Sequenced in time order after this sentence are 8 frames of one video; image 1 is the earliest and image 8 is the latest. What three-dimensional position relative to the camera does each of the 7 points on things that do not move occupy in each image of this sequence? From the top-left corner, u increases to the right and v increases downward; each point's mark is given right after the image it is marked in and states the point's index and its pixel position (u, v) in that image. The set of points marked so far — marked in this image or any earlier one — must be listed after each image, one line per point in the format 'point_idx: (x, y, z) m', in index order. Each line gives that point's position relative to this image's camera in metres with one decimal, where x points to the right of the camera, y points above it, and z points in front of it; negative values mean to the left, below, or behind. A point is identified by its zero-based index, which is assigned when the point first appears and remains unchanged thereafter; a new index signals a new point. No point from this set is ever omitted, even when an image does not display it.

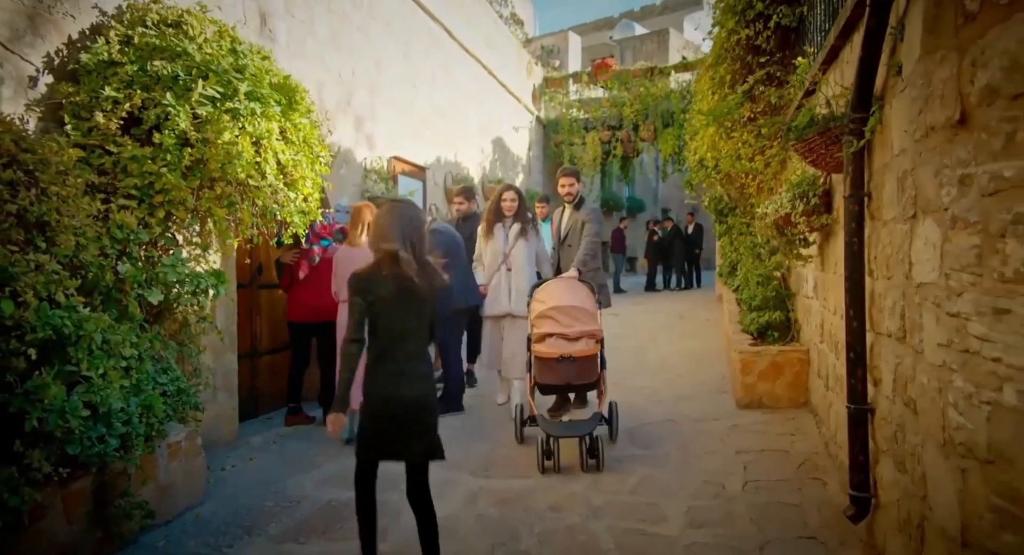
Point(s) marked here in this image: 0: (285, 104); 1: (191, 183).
0: (-1.3, +1.0, +3.7) m
1: (-1.7, +0.5, +3.2) m
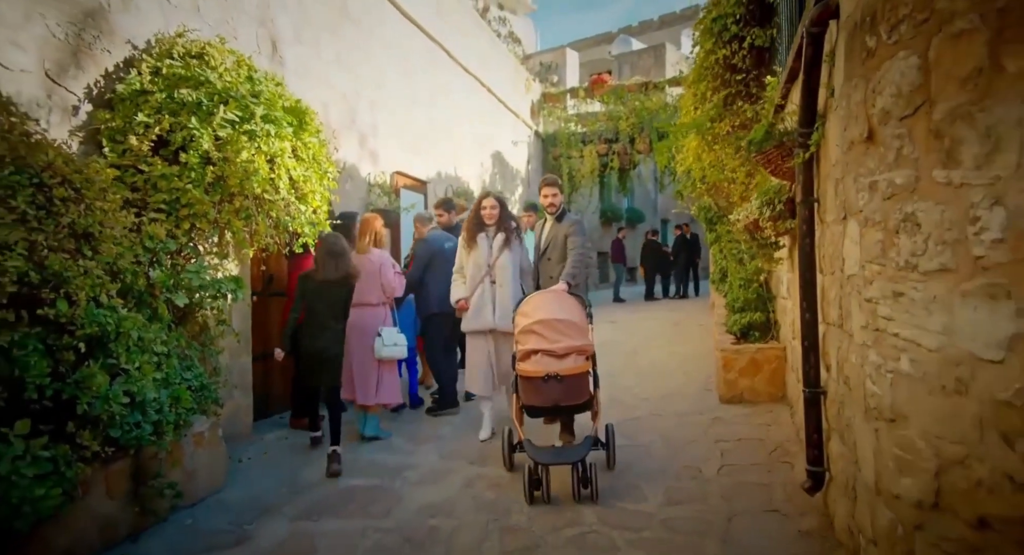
0: (-1.4, +1.0, +4.1) m
1: (-1.7, +0.5, +3.6) m
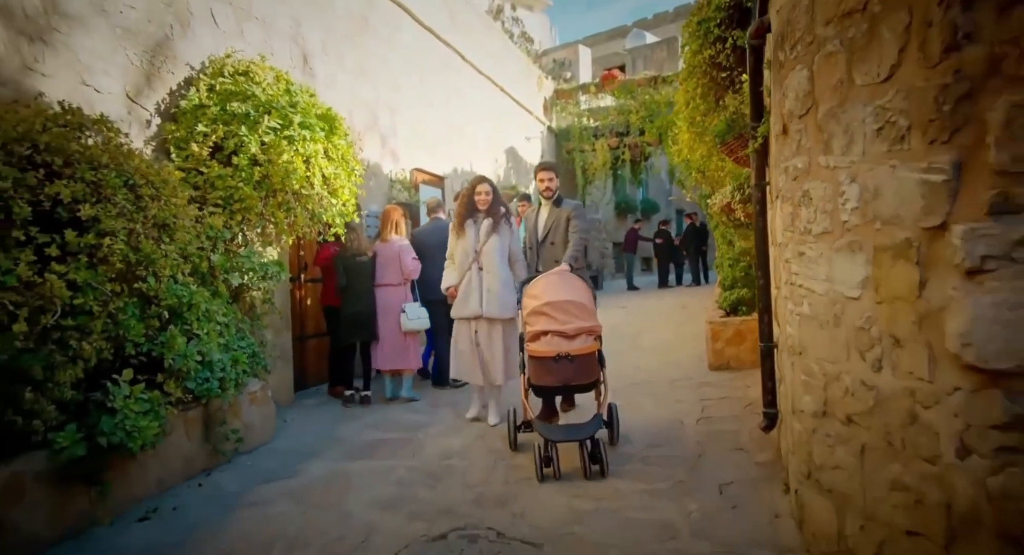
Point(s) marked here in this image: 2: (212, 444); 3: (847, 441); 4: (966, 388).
0: (-1.4, +1.1, +4.7) m
1: (-1.7, +0.6, +4.2) m
2: (-1.8, -1.0, +3.7) m
3: (+1.2, -0.6, +2.2) m
4: (+1.3, -0.3, +1.7) m
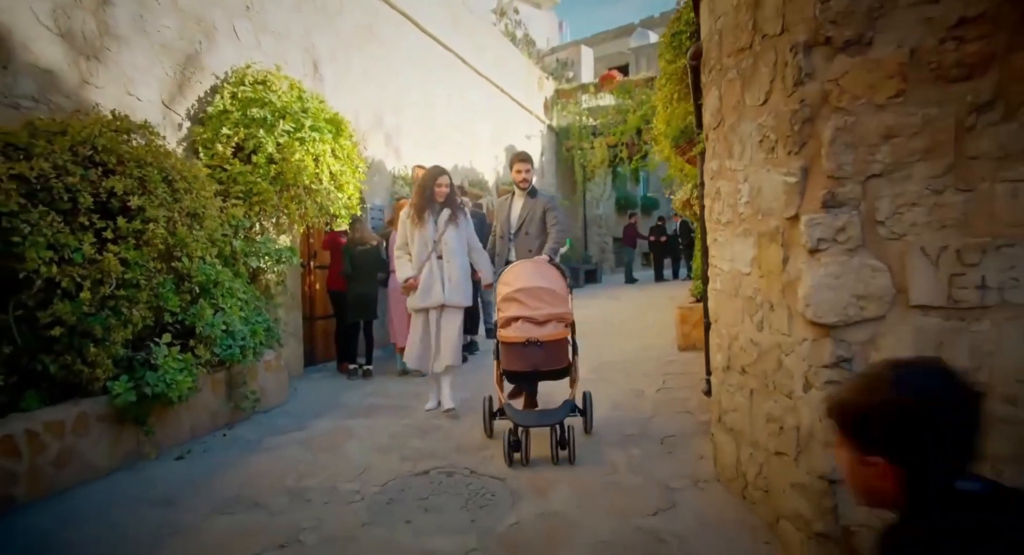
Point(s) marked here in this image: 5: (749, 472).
0: (-1.5, +1.2, +5.3) m
1: (-1.8, +0.7, +4.9) m
2: (-1.9, -0.9, +4.4) m
3: (+1.1, -0.5, +2.8) m
4: (+1.1, -0.2, +2.3) m
5: (+1.1, -0.9, +2.8) m
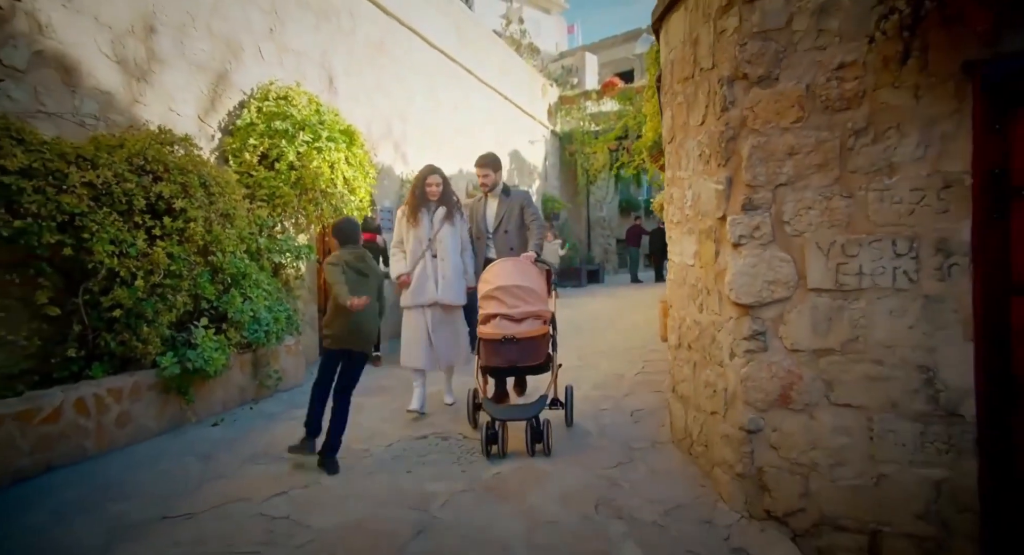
0: (-1.6, +1.3, +5.9) m
1: (-1.9, +0.7, +5.5) m
2: (-2.0, -0.8, +5.0) m
3: (+1.0, -0.4, +3.4) m
4: (+1.0, -0.2, +2.8) m
5: (+1.0, -0.8, +3.3) m
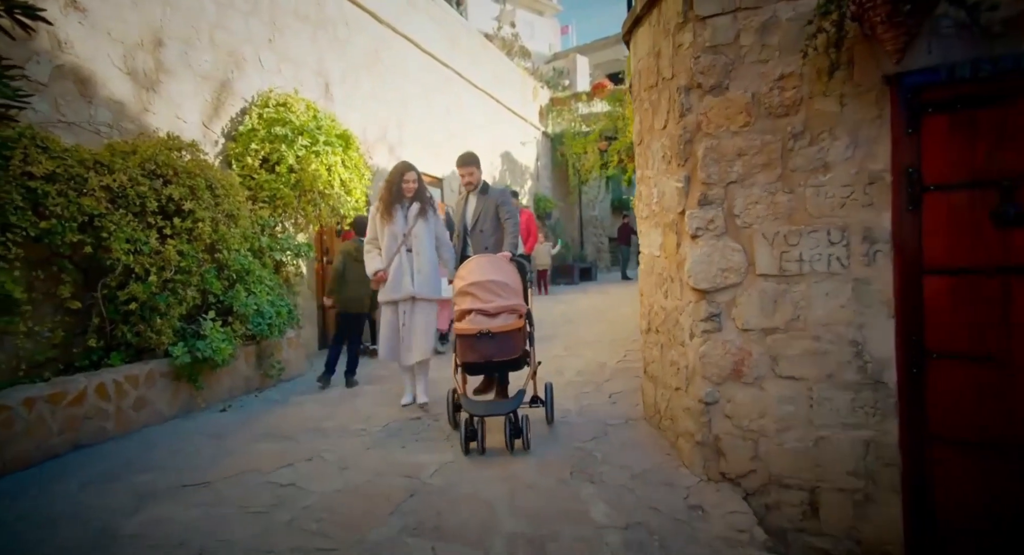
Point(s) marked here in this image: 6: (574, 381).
0: (-1.7, +1.3, +6.2) m
1: (-2.0, +0.8, +5.8) m
2: (-2.1, -0.8, +5.3) m
3: (+0.9, -0.4, +3.7) m
4: (+0.9, -0.1, +3.2) m
5: (+0.9, -0.8, +3.7) m
6: (+0.5, -0.9, +5.2) m
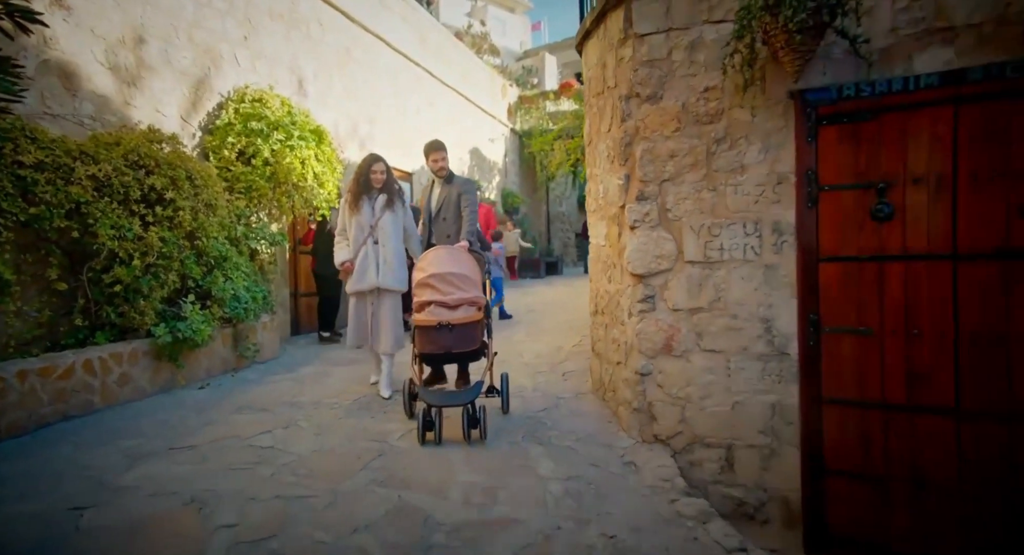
0: (-2.0, +1.4, +6.5) m
1: (-2.4, +0.9, +6.1) m
2: (-2.4, -0.7, +5.6) m
3: (+0.6, -0.3, +4.1) m
4: (+0.7, 0.0, +3.6) m
5: (+0.6, -0.7, +4.1) m
6: (+0.2, -0.8, +5.6) m
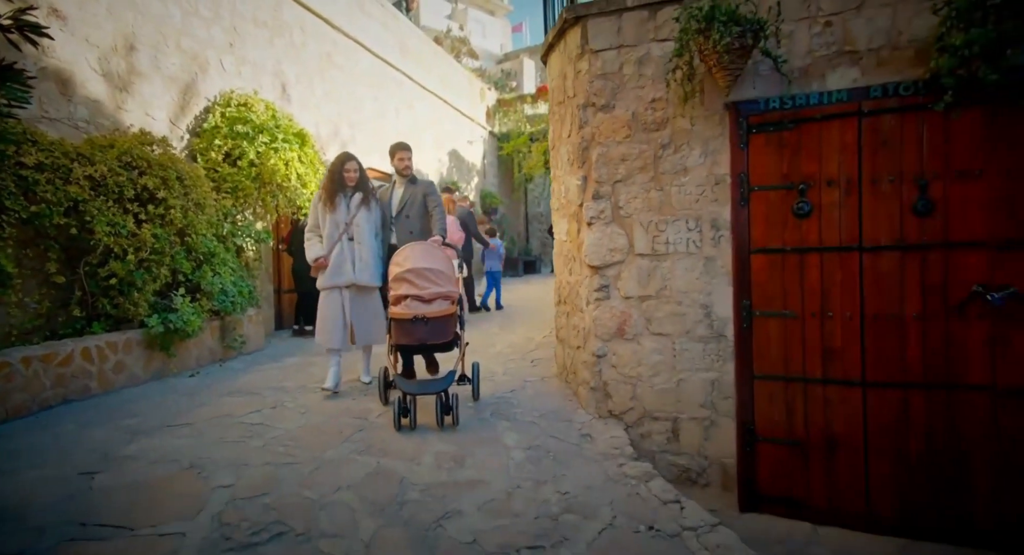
0: (-2.3, +1.5, +6.9) m
1: (-2.6, +0.9, +6.4) m
2: (-2.7, -0.6, +5.9) m
3: (+0.4, -0.3, +4.5) m
4: (+0.5, 0.0, +4.0) m
5: (+0.4, -0.6, +4.5) m
6: (-0.1, -0.7, +6.0) m
